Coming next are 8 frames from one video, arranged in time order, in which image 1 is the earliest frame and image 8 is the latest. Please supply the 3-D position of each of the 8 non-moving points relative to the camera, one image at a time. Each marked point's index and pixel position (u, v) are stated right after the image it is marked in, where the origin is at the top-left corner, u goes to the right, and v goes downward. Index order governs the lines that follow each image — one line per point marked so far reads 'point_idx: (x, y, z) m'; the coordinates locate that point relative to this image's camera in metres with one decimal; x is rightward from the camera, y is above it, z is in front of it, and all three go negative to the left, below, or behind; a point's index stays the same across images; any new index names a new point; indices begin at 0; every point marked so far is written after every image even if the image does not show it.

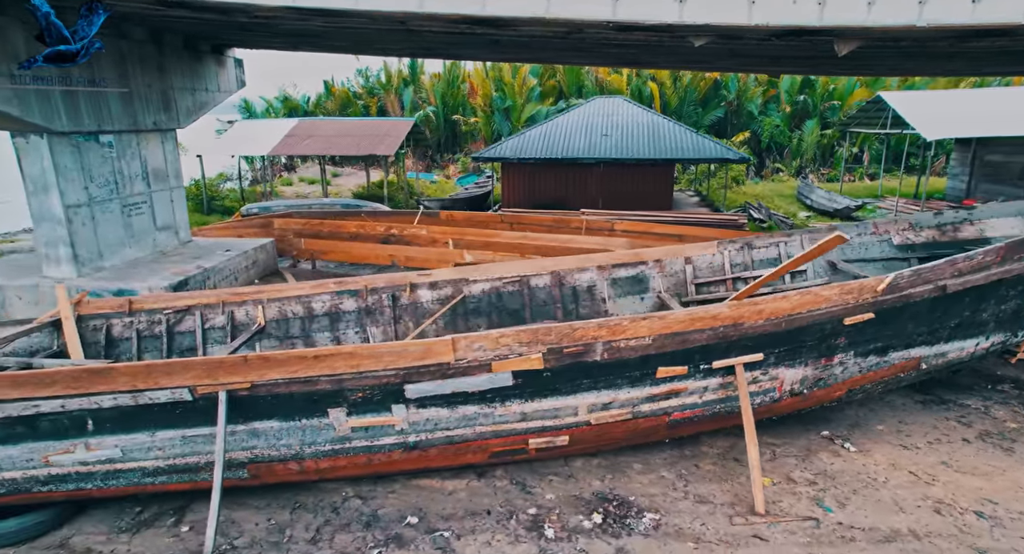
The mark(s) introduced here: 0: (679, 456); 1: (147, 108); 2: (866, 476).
0: (+1.4, -1.5, +4.7) m
1: (-6.5, +3.0, +9.6) m
2: (+2.9, -1.6, +4.4) m
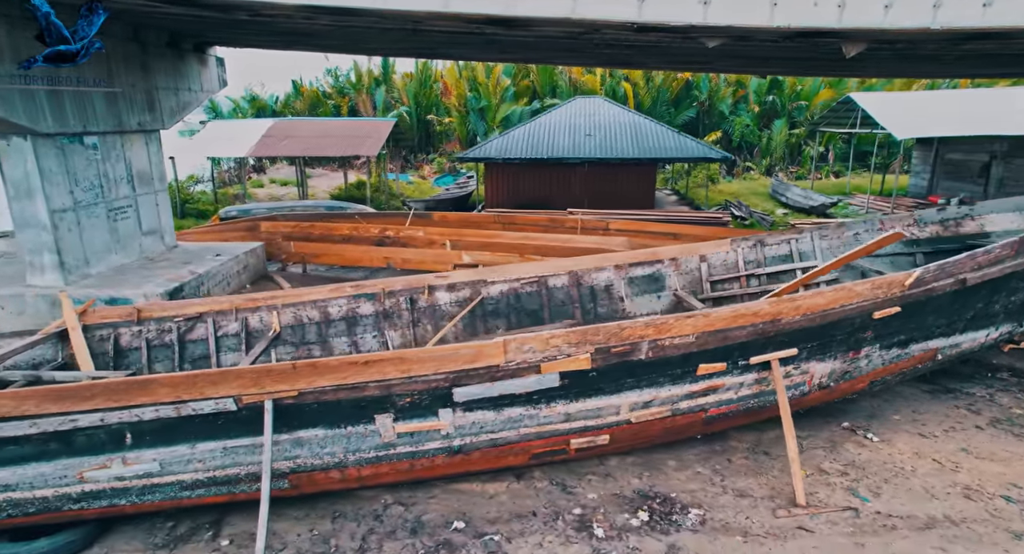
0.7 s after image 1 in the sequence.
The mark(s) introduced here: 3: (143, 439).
0: (+1.7, -1.5, +4.7) m
1: (-6.5, +2.9, +9.3) m
2: (+3.2, -1.6, +4.6) m
3: (-2.3, -1.0, +3.5) m
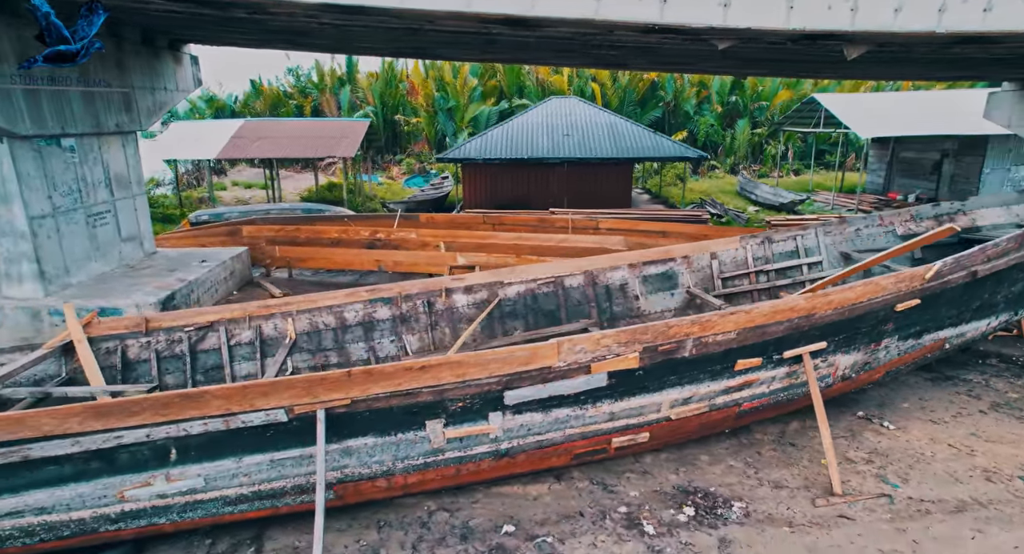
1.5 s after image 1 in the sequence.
0: (+2.0, -1.5, +4.8) m
1: (-6.6, +2.7, +8.9) m
2: (+3.5, -1.5, +4.8) m
3: (-1.9, -1.1, +3.3) m
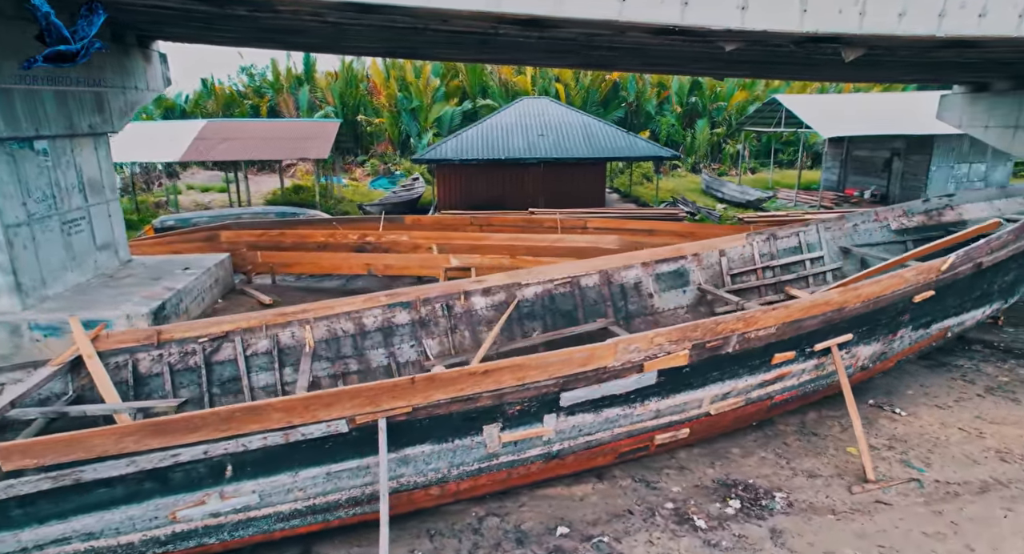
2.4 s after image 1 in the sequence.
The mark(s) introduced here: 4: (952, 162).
0: (+2.3, -1.4, +4.9) m
1: (-6.6, +2.6, +8.4) m
2: (+3.8, -1.4, +5.0) m
3: (-1.5, -1.1, +3.2) m
4: (+14.0, +3.8, +18.0) m
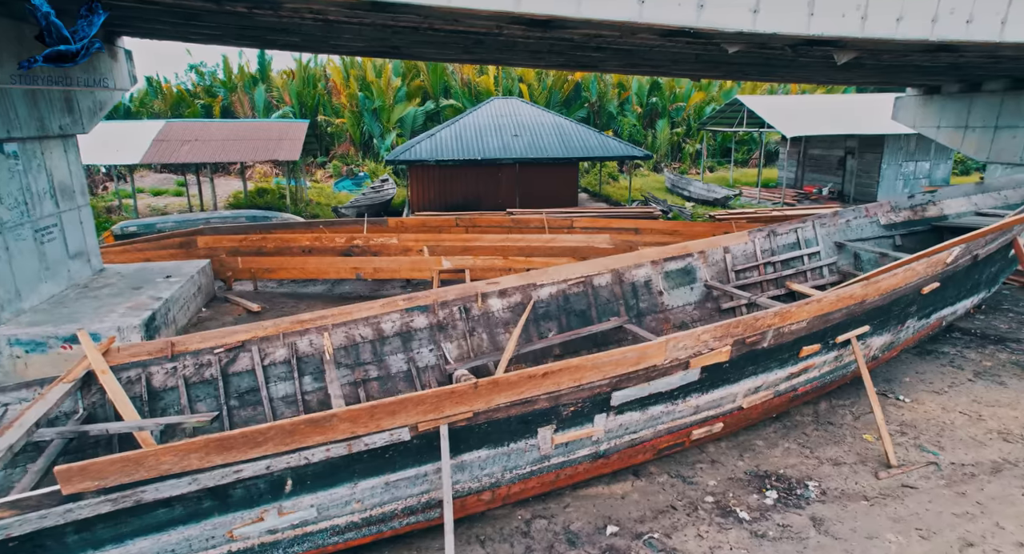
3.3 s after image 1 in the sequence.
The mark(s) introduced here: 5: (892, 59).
0: (+2.6, -1.4, +5.1) m
1: (-6.7, +2.4, +7.9) m
2: (+4.1, -1.4, +5.2) m
3: (-1.2, -1.2, +3.0) m
4: (+13.2, +4.0, +18.9) m
5: (+5.7, +3.2, +8.0) m
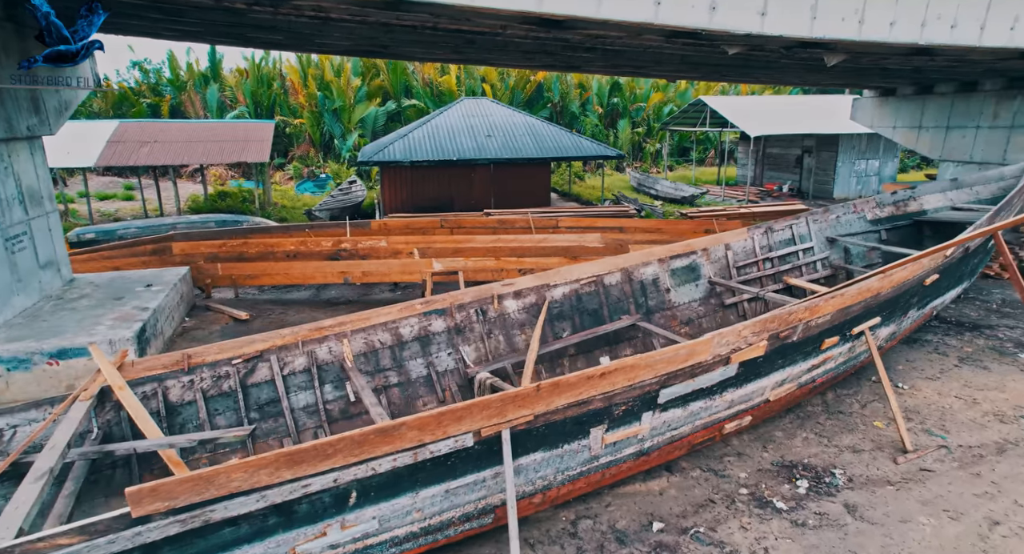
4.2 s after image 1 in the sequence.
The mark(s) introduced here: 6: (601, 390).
0: (+2.8, -1.4, +5.3) m
1: (-6.7, +2.3, +7.4) m
2: (+4.3, -1.3, +5.5) m
3: (-0.8, -1.2, +3.0) m
4: (+12.4, +4.3, +19.8) m
5: (+5.6, +3.3, +8.4) m
6: (+0.5, -0.7, +3.4) m
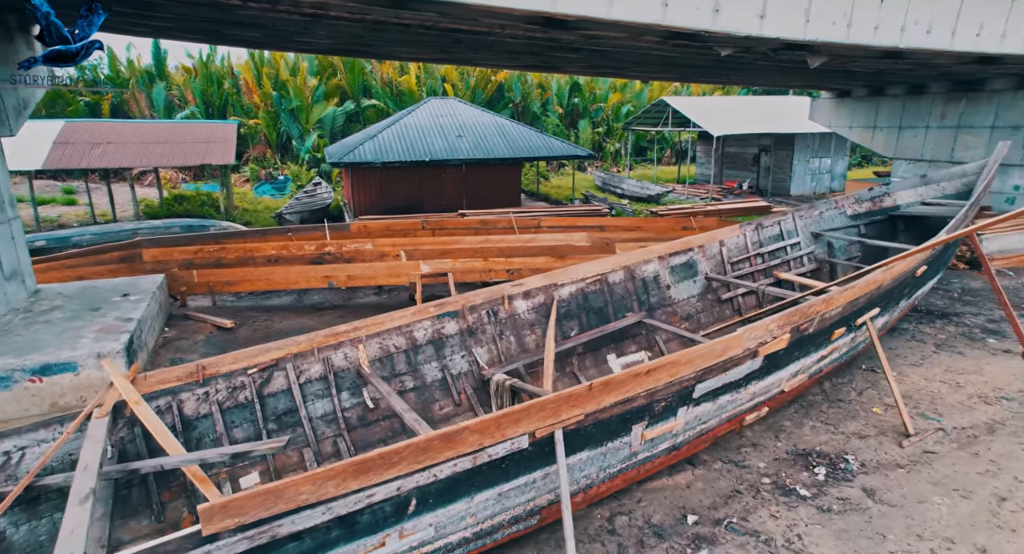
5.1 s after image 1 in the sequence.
0: (+2.9, -1.3, +5.5) m
1: (-6.7, +2.1, +6.9) m
2: (+4.4, -1.2, +5.8) m
3: (-0.4, -1.2, +2.9) m
4: (+11.3, +4.5, +20.6) m
5: (+5.4, +3.4, +8.8) m
6: (+0.8, -0.7, +3.4) m
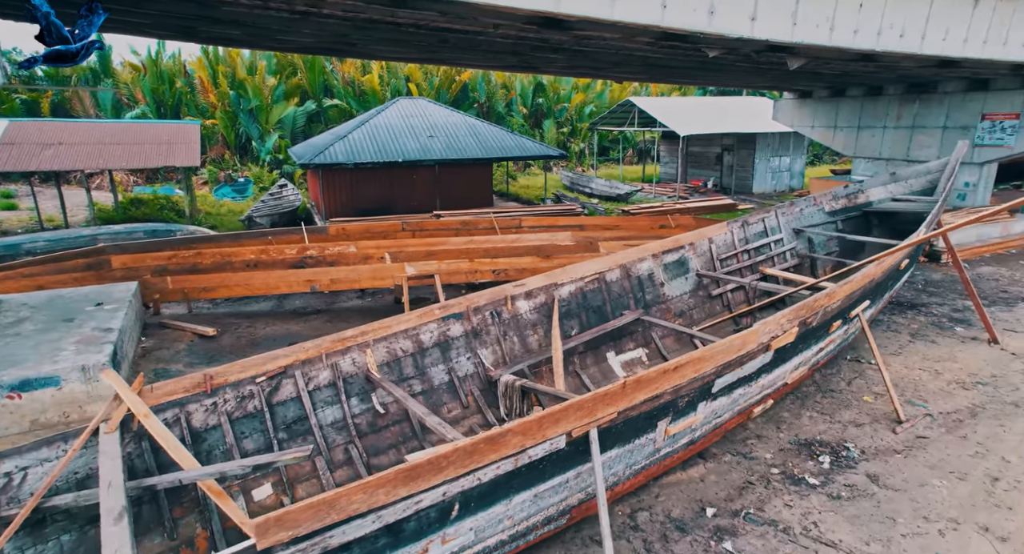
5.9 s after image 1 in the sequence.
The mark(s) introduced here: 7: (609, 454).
0: (+3.0, -1.3, +5.7) m
1: (-6.8, +2.0, +6.5) m
2: (+4.4, -1.1, +6.1) m
3: (-0.2, -1.2, +2.9) m
4: (+10.3, +4.7, +21.3) m
5: (+5.2, +3.5, +9.1) m
6: (+1.0, -0.7, +3.5) m
7: (+0.6, -1.1, +3.4) m
